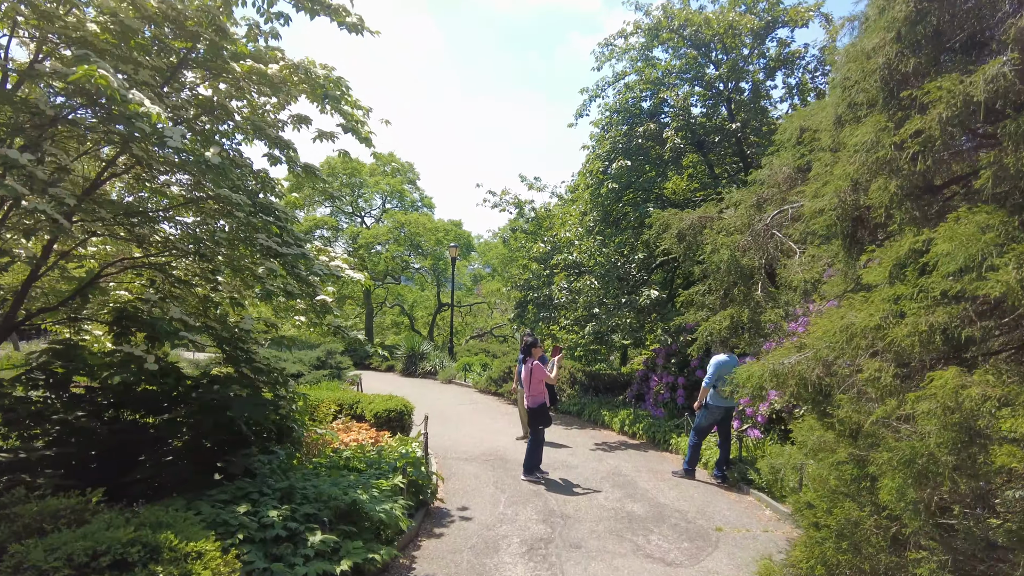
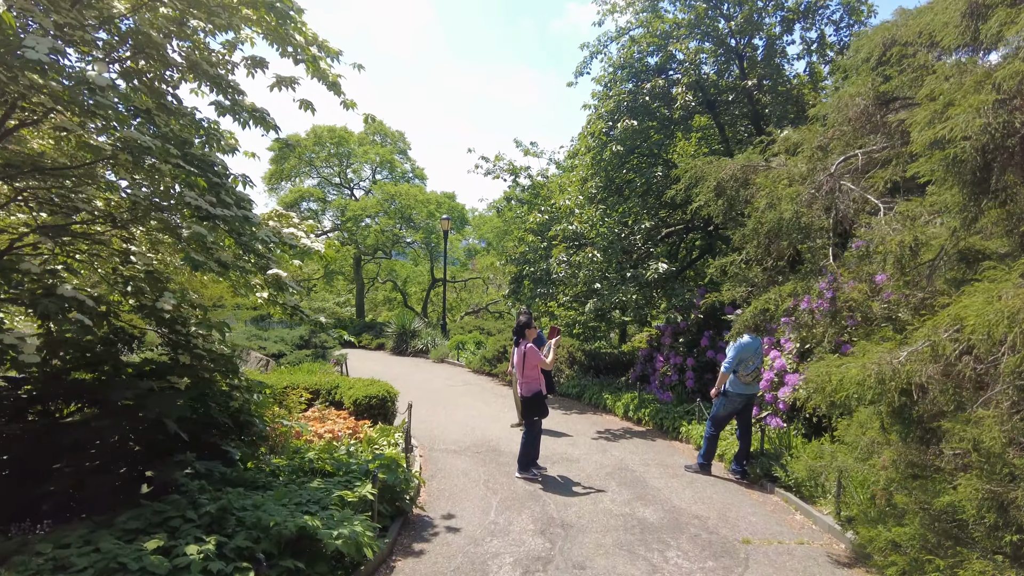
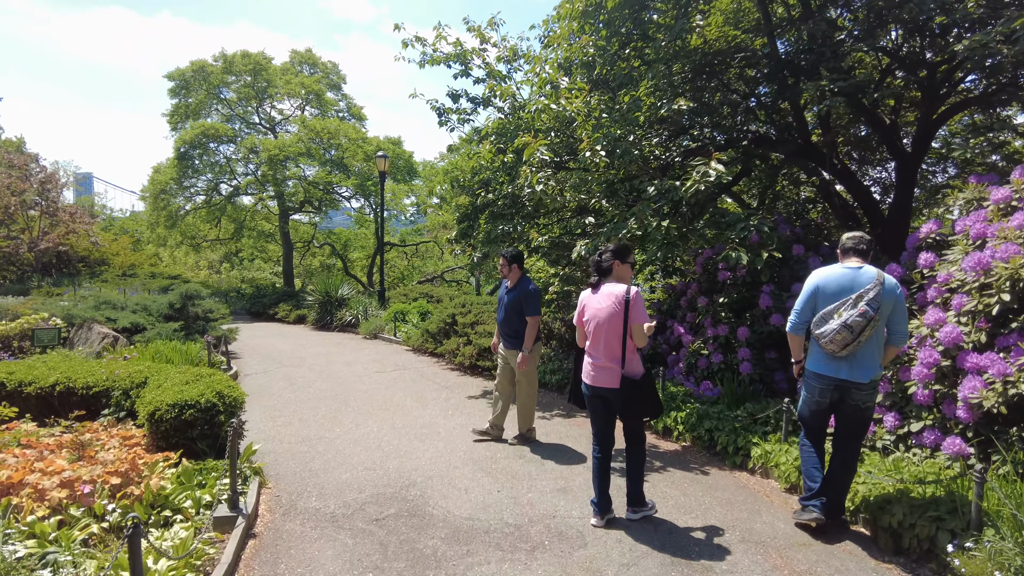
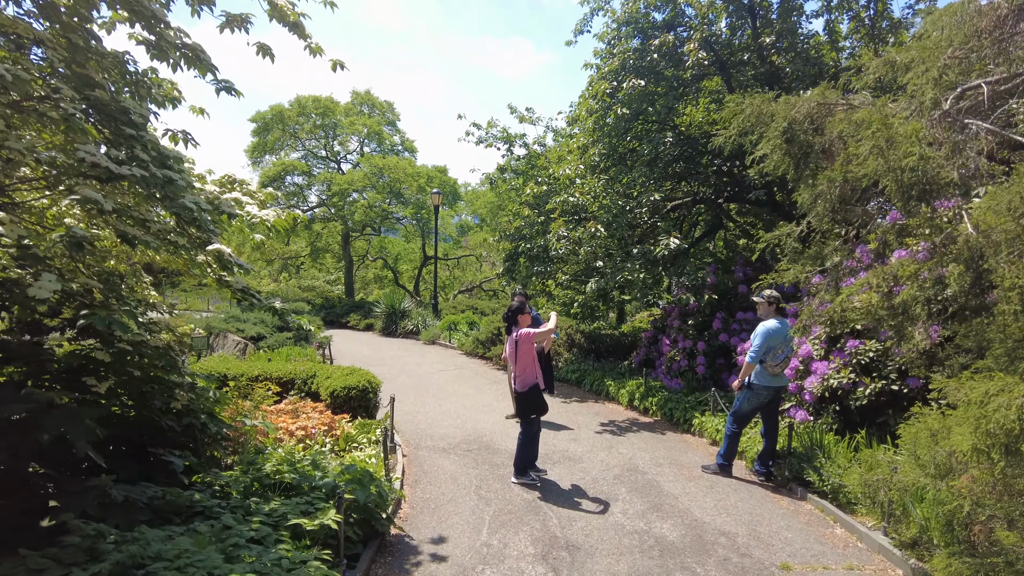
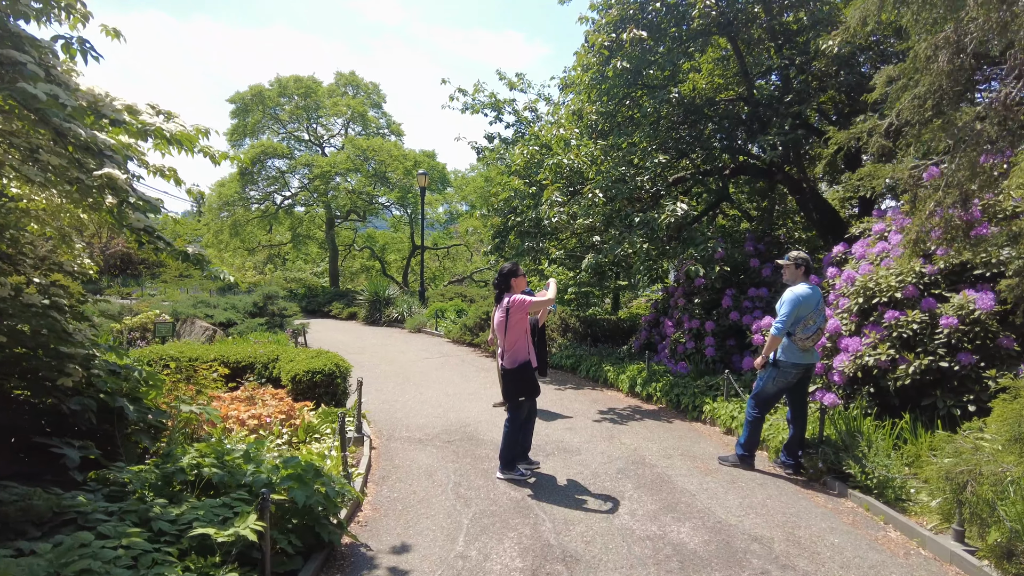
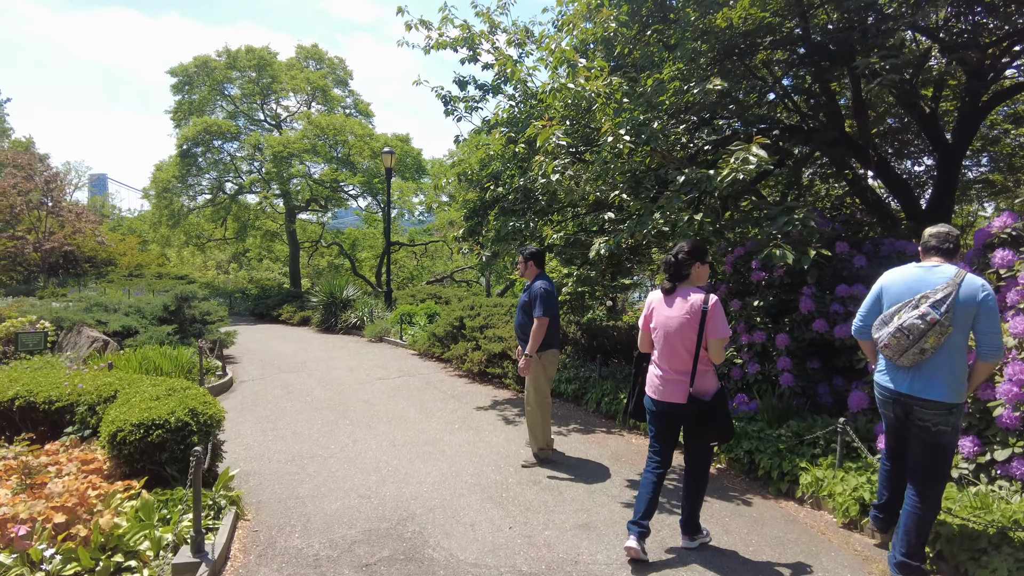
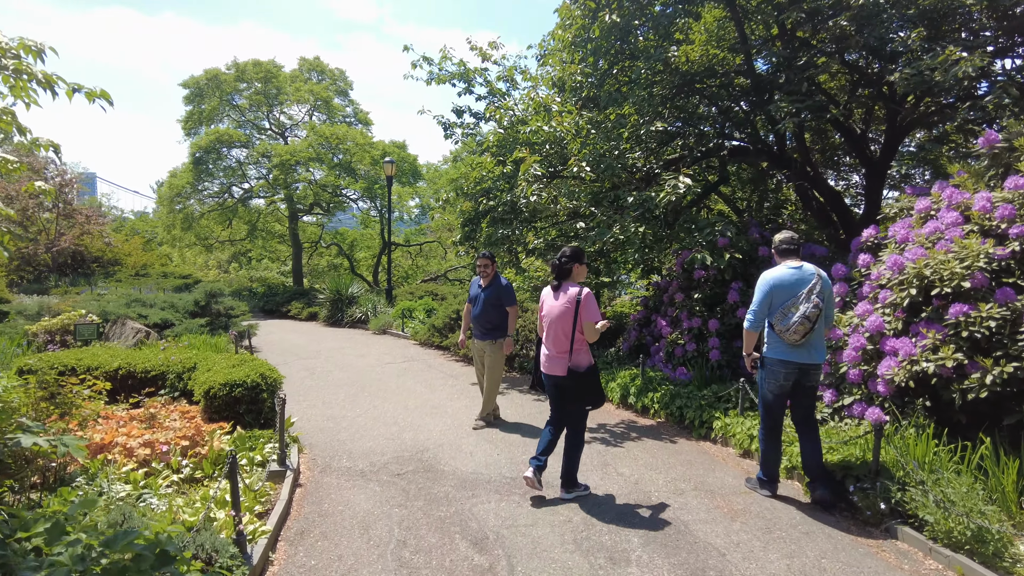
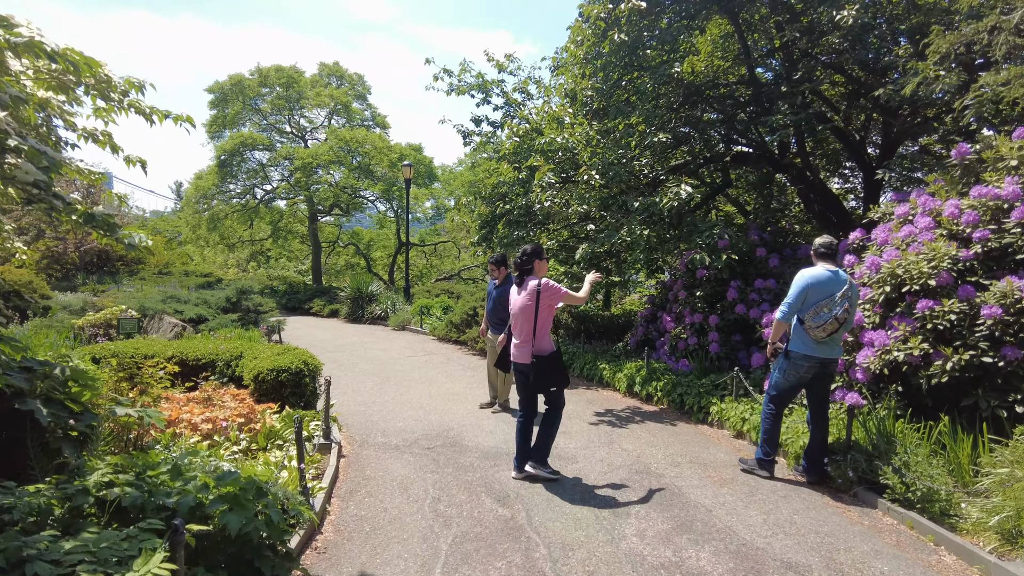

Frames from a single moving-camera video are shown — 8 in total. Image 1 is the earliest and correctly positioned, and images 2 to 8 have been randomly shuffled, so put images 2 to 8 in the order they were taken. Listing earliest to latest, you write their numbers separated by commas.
2, 4, 5, 8, 7, 3, 6
